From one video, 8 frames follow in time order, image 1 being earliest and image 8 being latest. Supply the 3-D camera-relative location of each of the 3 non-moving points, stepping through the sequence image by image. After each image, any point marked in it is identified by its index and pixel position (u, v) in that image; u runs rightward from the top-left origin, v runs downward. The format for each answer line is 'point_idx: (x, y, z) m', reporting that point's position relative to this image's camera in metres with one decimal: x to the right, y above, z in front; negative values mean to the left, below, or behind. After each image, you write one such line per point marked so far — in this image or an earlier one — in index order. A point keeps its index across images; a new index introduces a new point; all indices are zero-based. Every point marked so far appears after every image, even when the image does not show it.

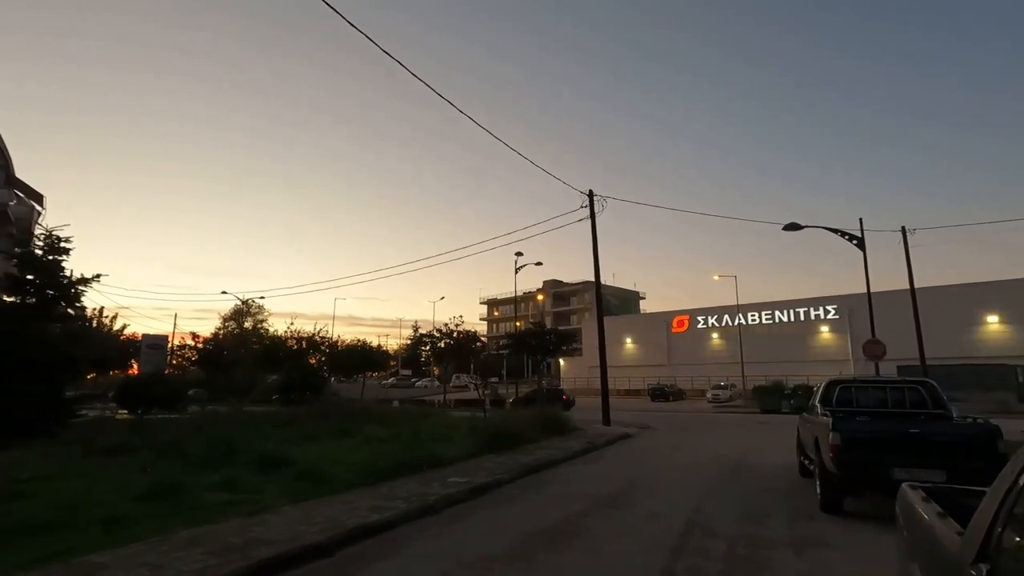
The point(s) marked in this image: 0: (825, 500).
0: (+5.3, -3.6, +9.0) m
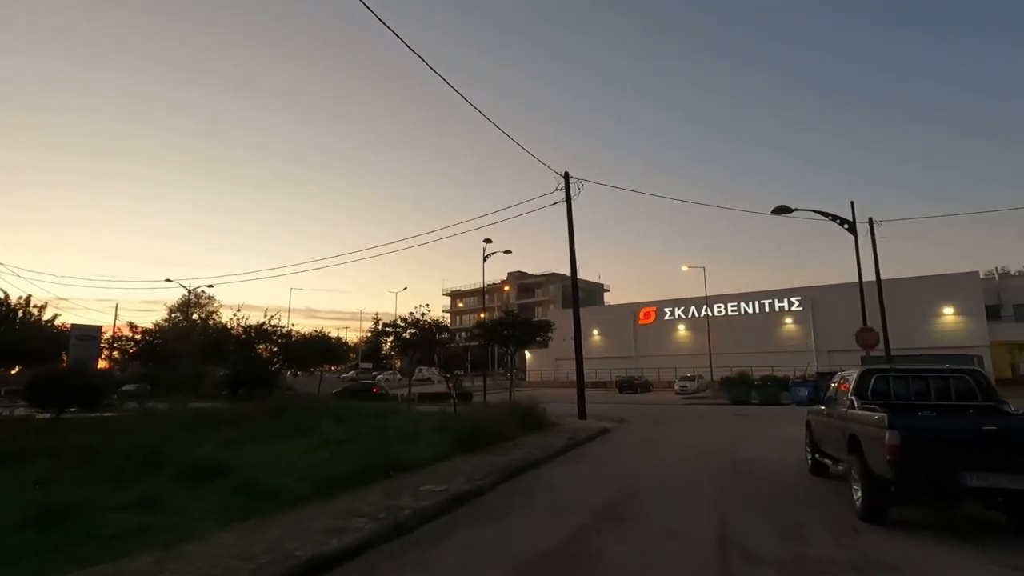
0: (+5.2, -3.2, +7.7) m
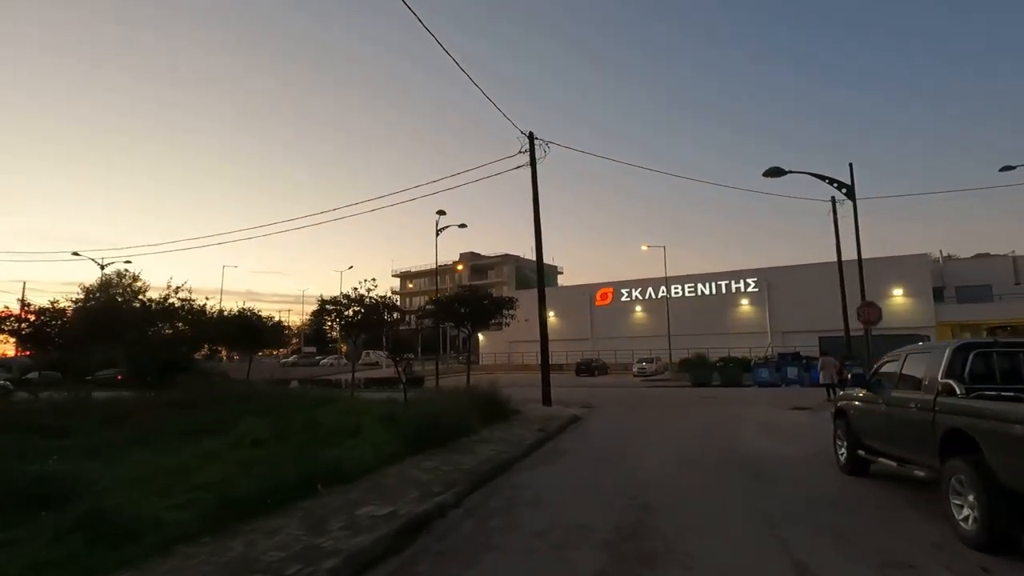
0: (+5.0, -2.6, +5.5) m
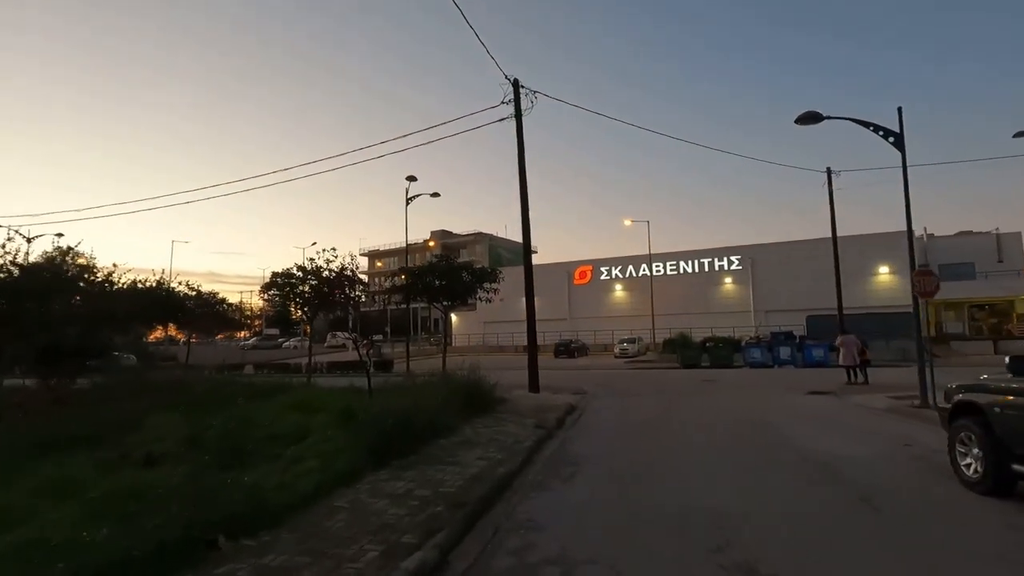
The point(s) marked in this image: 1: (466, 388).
0: (+5.3, -2.0, +2.8) m
1: (-1.2, -2.7, +14.6) m
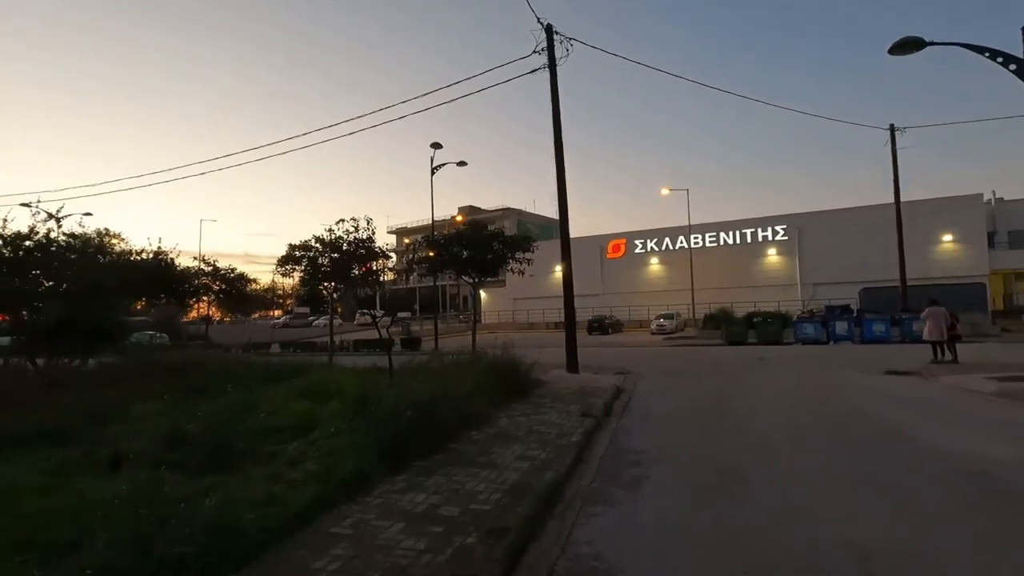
0: (+5.6, -1.7, +0.8) m
1: (-0.3, -1.9, +12.9) m
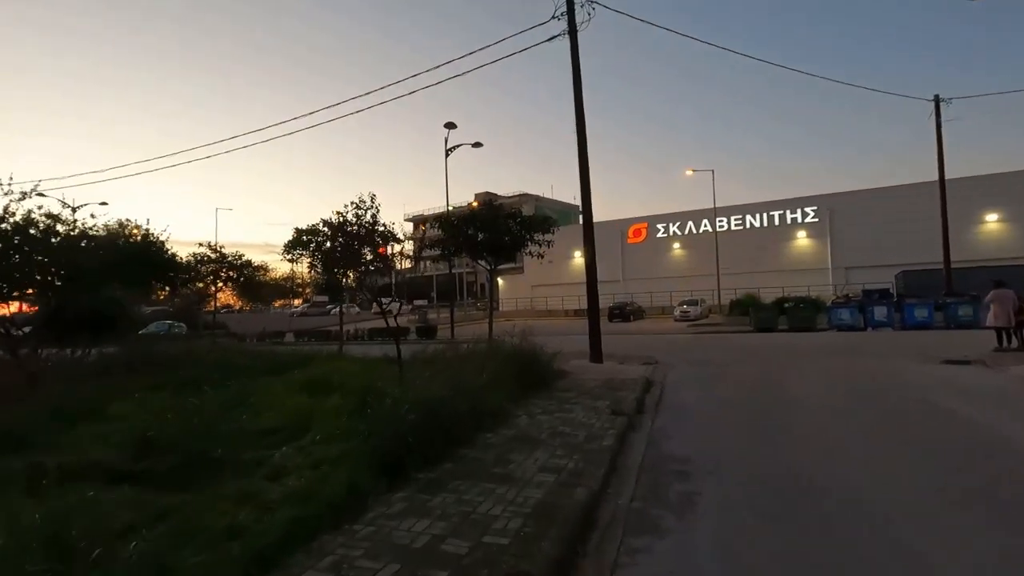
0: (+5.6, -1.6, -0.6) m
1: (+0.1, -1.6, +11.7) m
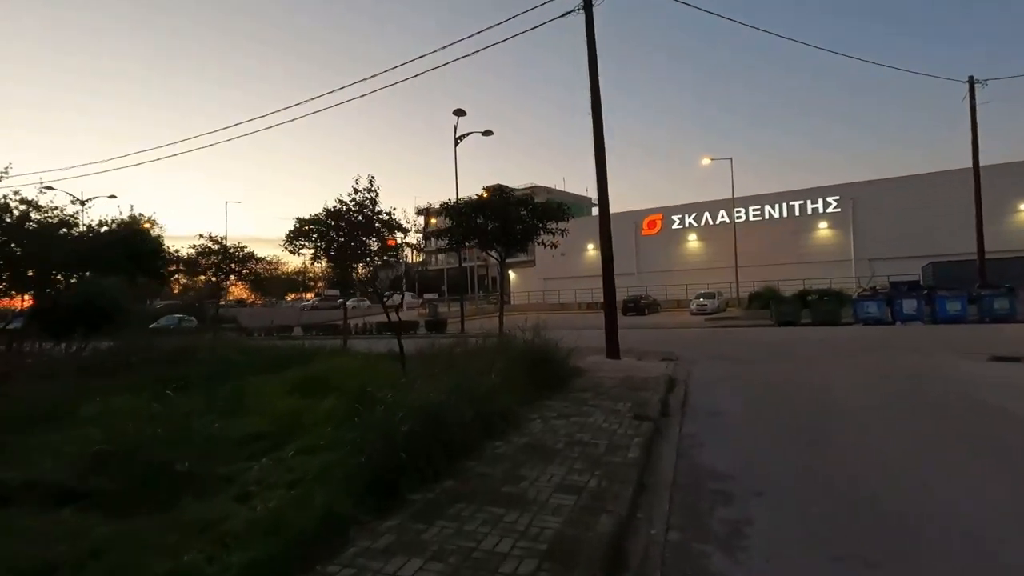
0: (+5.6, -1.5, -1.6) m
1: (+0.4, -1.4, +10.8) m
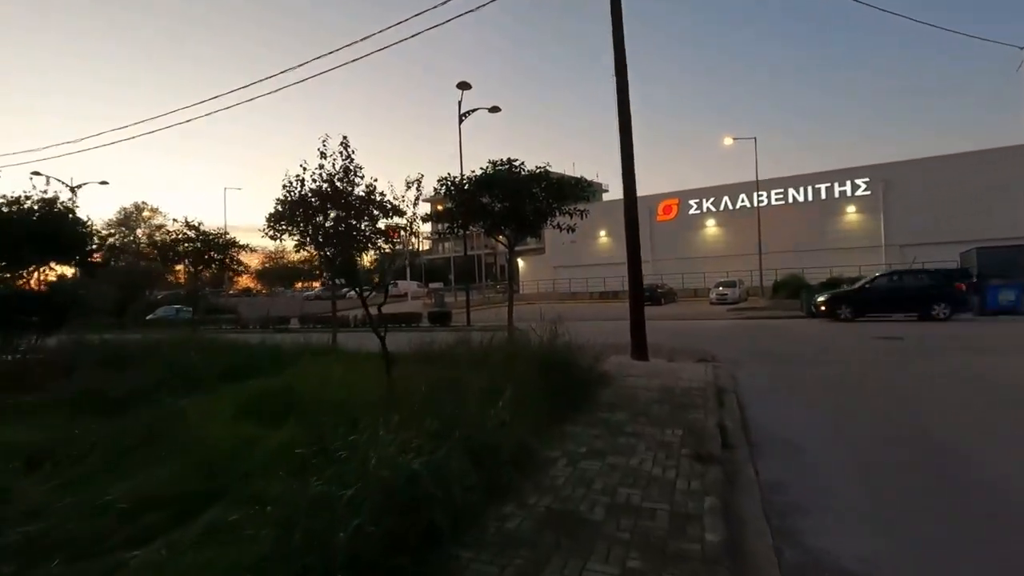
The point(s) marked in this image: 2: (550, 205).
0: (+5.6, -1.6, -3.9) m
1: (+0.6, -1.3, +8.6) m
2: (+1.2, +2.5, +16.9) m
